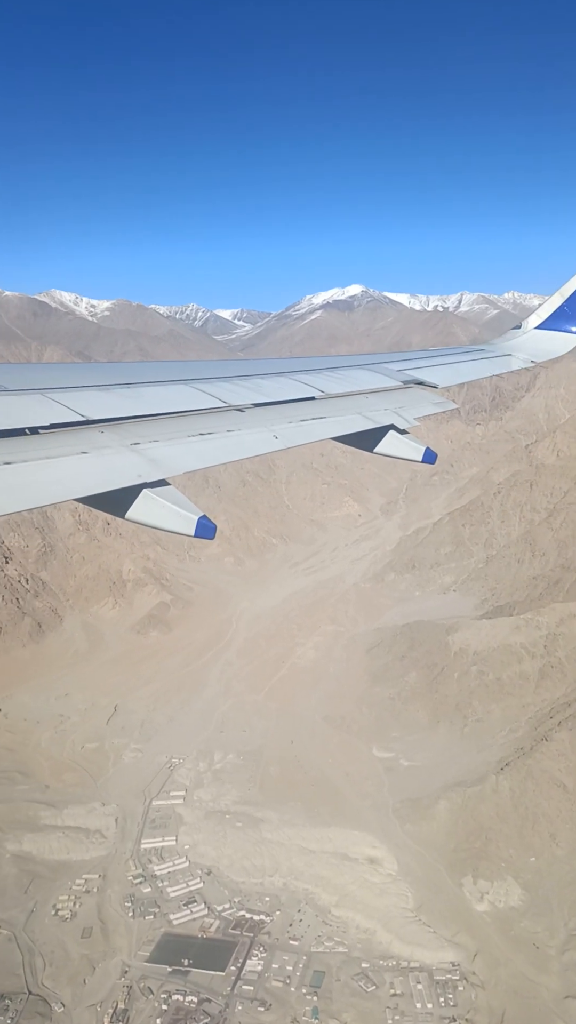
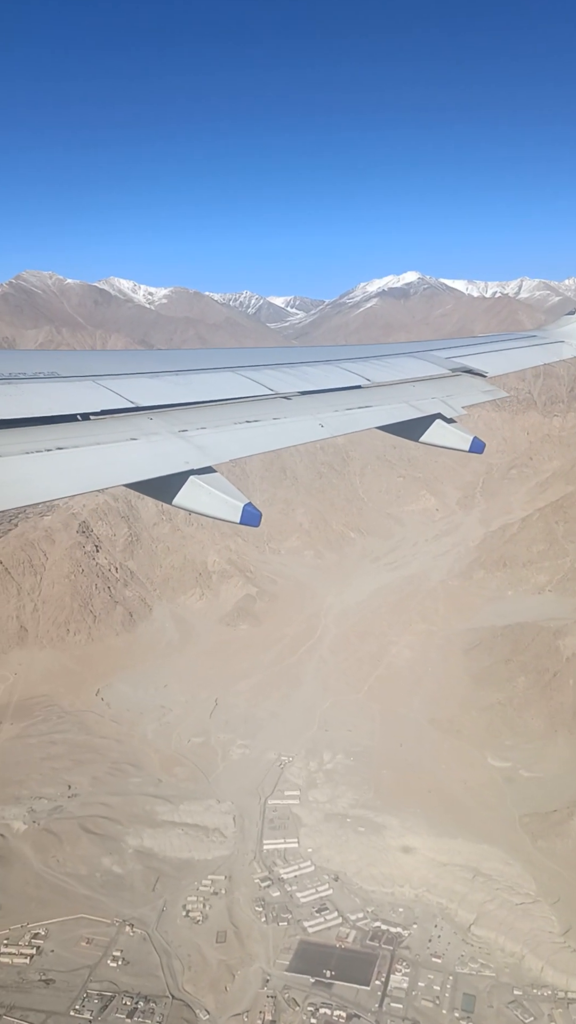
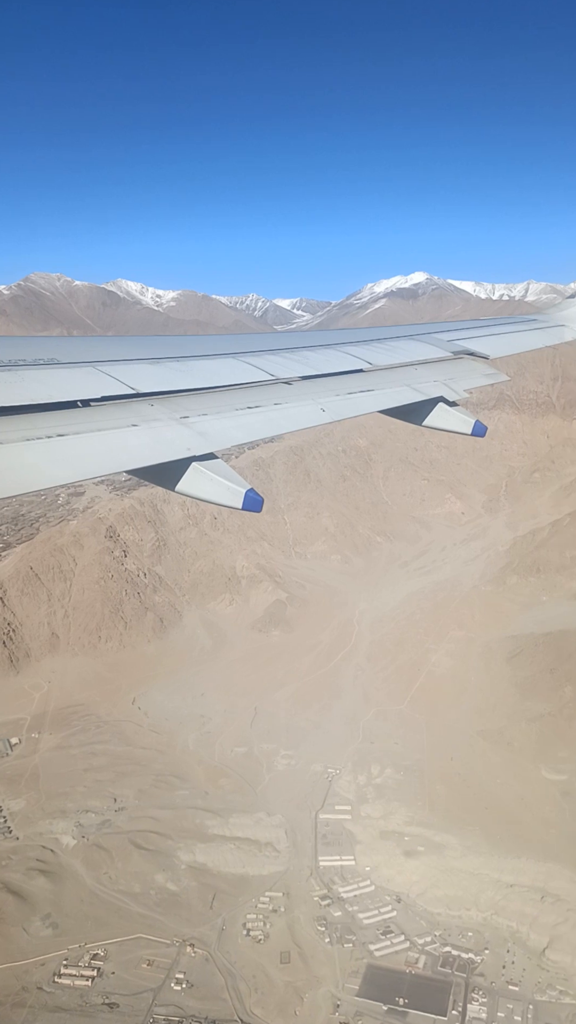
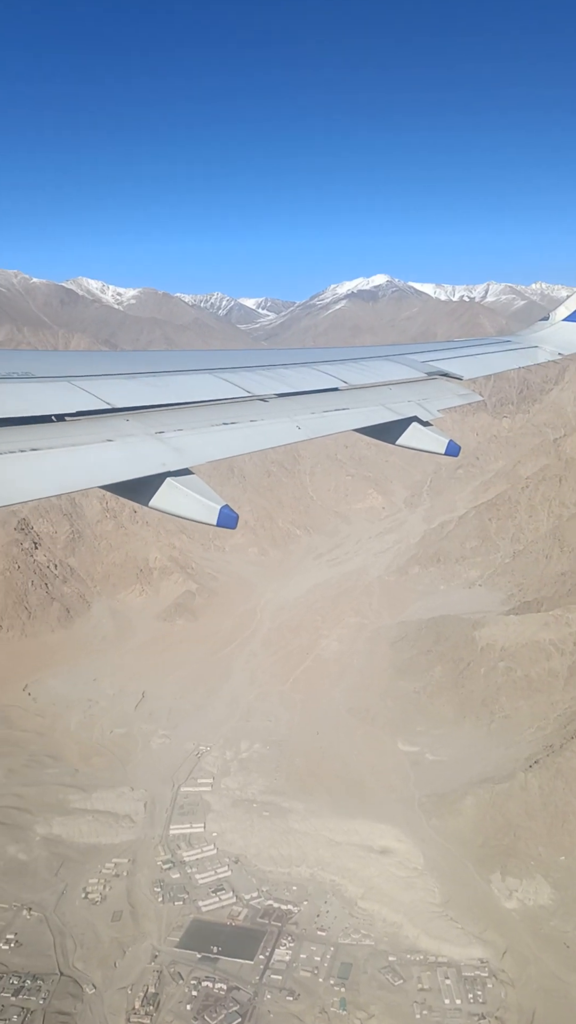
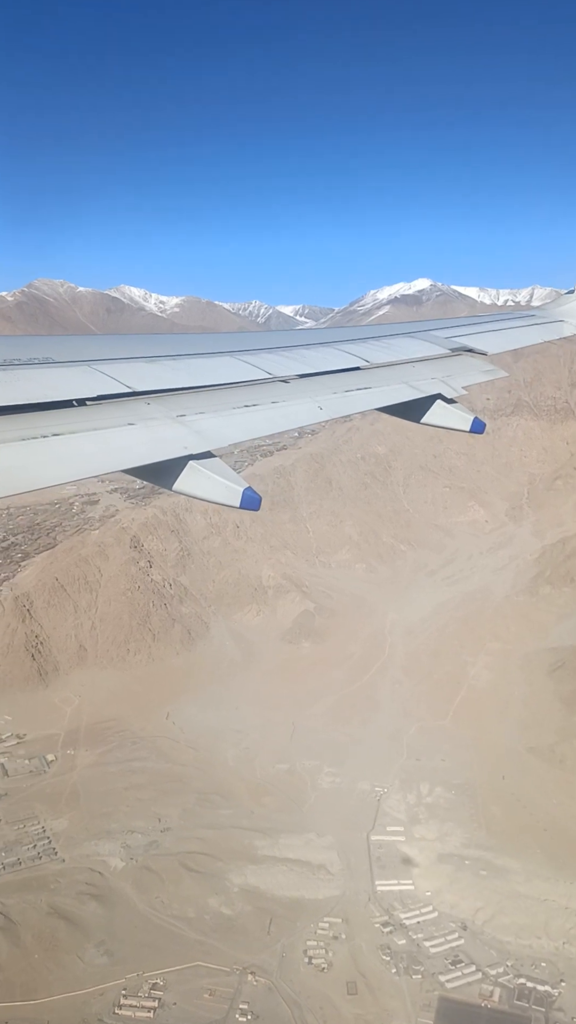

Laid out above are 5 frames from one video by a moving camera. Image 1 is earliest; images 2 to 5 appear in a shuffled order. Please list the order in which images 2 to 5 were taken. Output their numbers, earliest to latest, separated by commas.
4, 2, 3, 5
